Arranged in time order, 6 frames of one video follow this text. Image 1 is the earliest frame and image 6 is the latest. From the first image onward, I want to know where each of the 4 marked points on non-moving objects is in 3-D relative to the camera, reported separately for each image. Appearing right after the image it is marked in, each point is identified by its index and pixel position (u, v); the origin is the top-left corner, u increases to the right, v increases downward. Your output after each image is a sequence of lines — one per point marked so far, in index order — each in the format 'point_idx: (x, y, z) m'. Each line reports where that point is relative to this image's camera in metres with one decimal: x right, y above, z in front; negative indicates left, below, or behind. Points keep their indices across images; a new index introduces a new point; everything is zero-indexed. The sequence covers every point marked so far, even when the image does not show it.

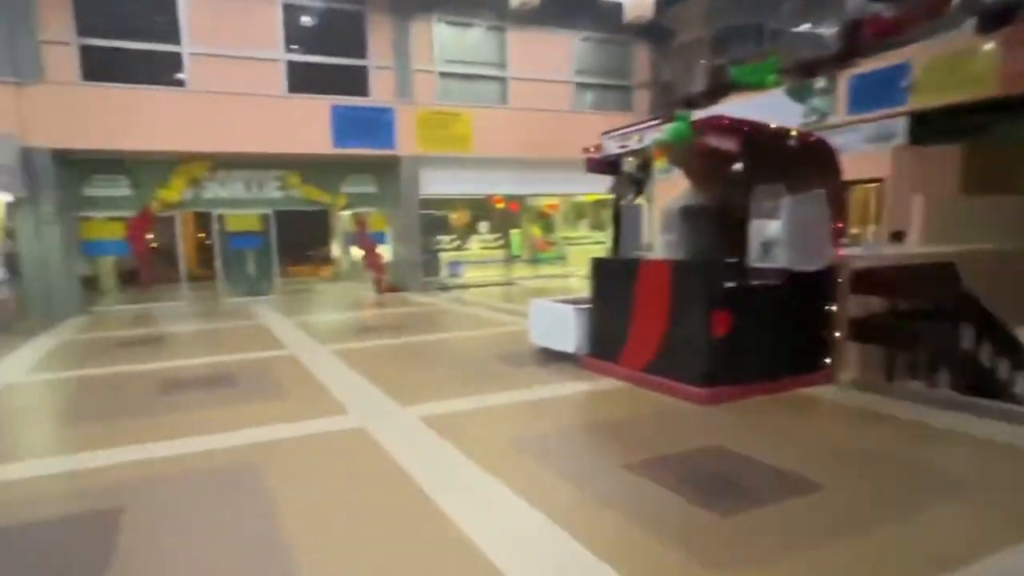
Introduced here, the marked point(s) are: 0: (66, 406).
0: (-4.3, -1.1, +6.2) m
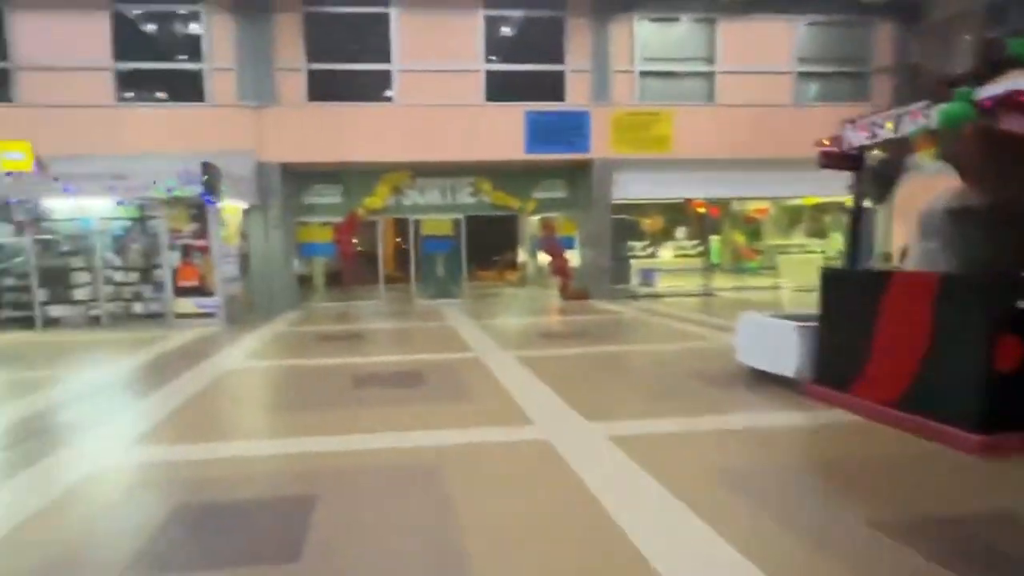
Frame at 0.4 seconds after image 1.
0: (-2.4, -1.1, +6.6) m
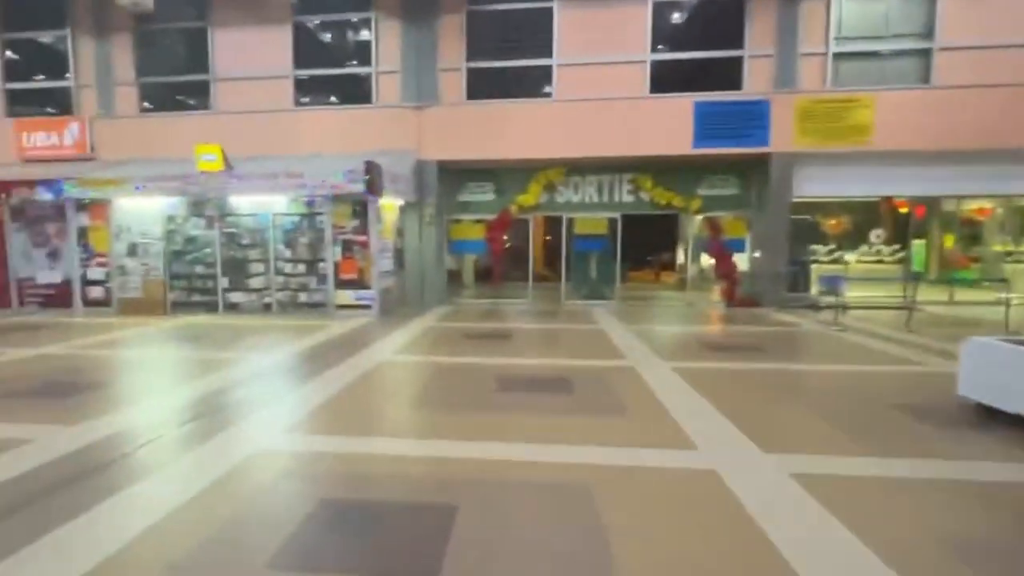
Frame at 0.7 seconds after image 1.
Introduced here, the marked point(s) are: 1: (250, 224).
0: (-0.9, -1.0, +6.5) m
1: (-4.5, +1.1, +11.1) m
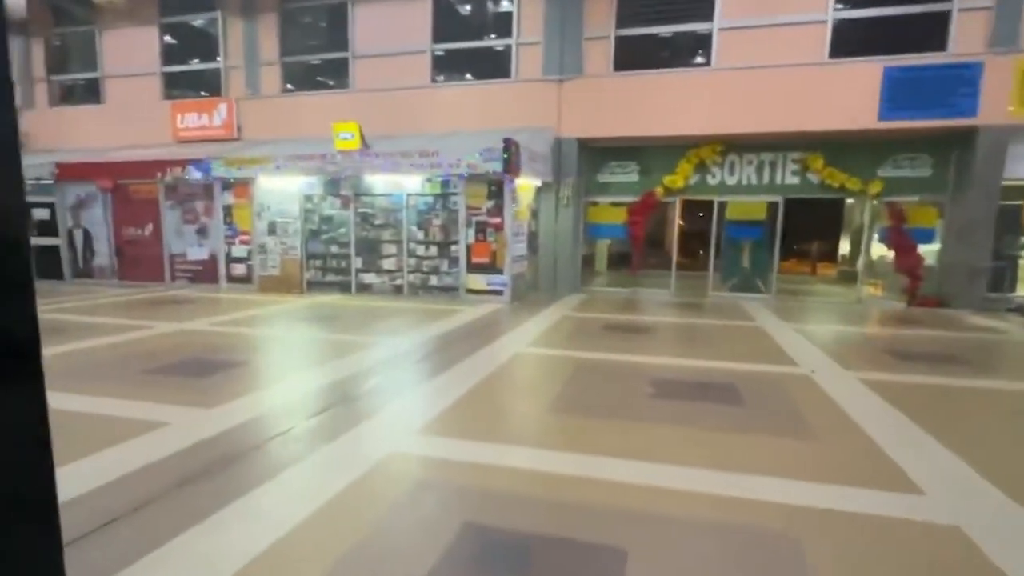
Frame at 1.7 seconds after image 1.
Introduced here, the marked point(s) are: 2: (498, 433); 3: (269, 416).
0: (+0.6, -0.9, +5.9) m
1: (-2.2, +1.4, +10.9) m
2: (-0.1, -1.1, +4.5) m
3: (-1.9, -1.0, +4.9) m
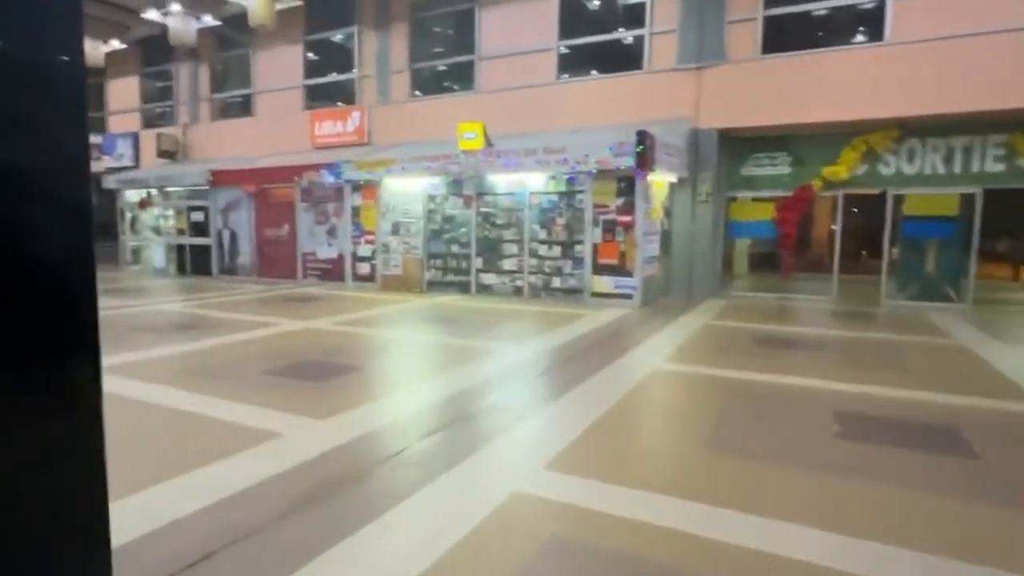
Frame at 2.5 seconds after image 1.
0: (+1.6, -1.0, +5.0) m
1: (-0.1, +1.4, +10.5) m
2: (+0.8, -1.1, +3.8) m
3: (-1.0, -1.0, +4.5) m
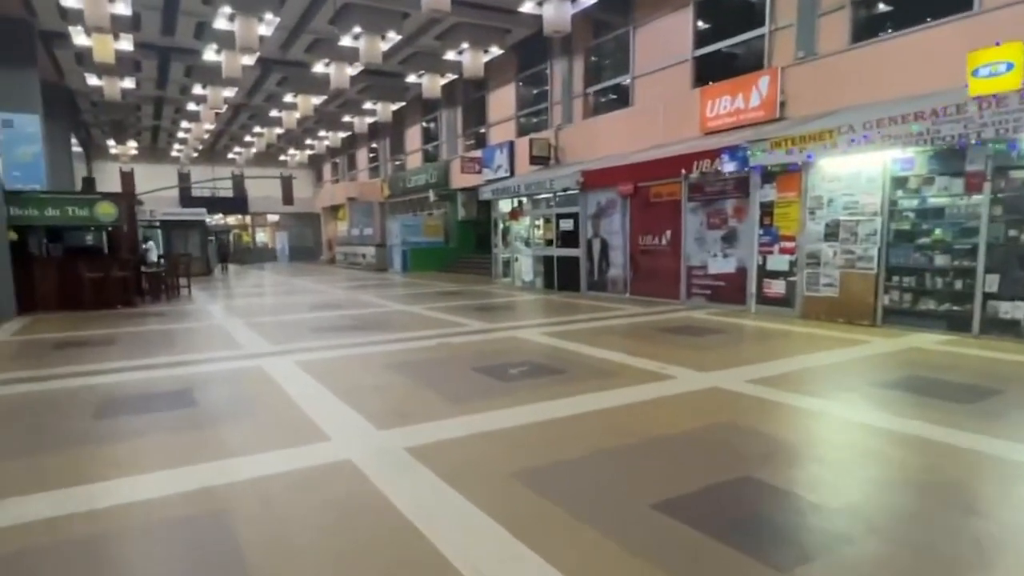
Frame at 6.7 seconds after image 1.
0: (+3.9, -1.3, +0.4) m
1: (+5.2, +1.0, +6.0) m
2: (+2.5, -1.4, -0.2) m
3: (+1.4, -1.3, +1.3) m
